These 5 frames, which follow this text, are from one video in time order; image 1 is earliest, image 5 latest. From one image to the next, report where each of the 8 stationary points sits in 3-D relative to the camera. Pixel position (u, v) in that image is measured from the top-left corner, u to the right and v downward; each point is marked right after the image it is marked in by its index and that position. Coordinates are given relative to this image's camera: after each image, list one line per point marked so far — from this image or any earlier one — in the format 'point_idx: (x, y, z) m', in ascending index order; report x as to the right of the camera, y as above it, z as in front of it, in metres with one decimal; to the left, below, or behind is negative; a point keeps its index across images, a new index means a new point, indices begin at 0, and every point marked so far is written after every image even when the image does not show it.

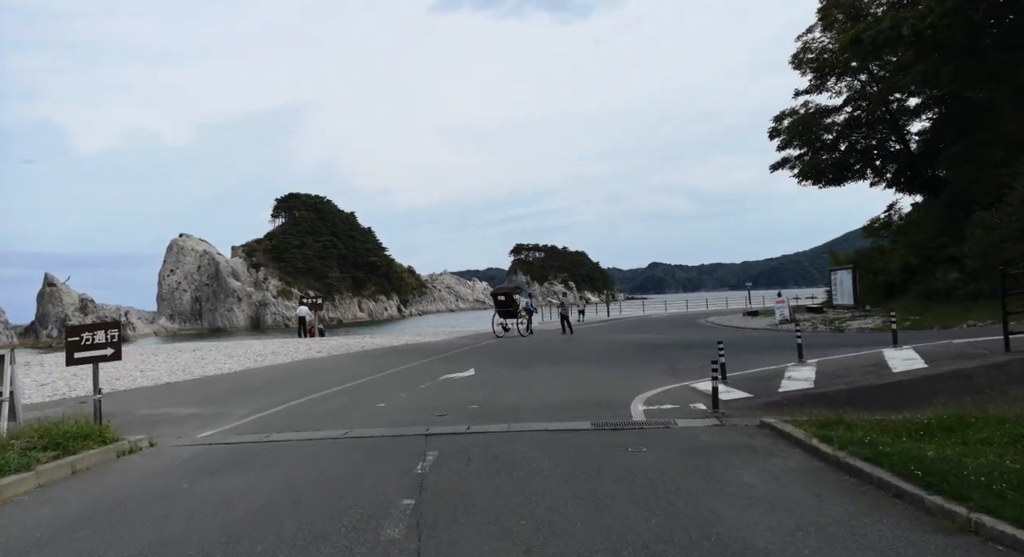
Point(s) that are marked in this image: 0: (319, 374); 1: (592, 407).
0: (-5.4, -2.7, +18.0) m
1: (+1.4, -2.2, +10.9) m
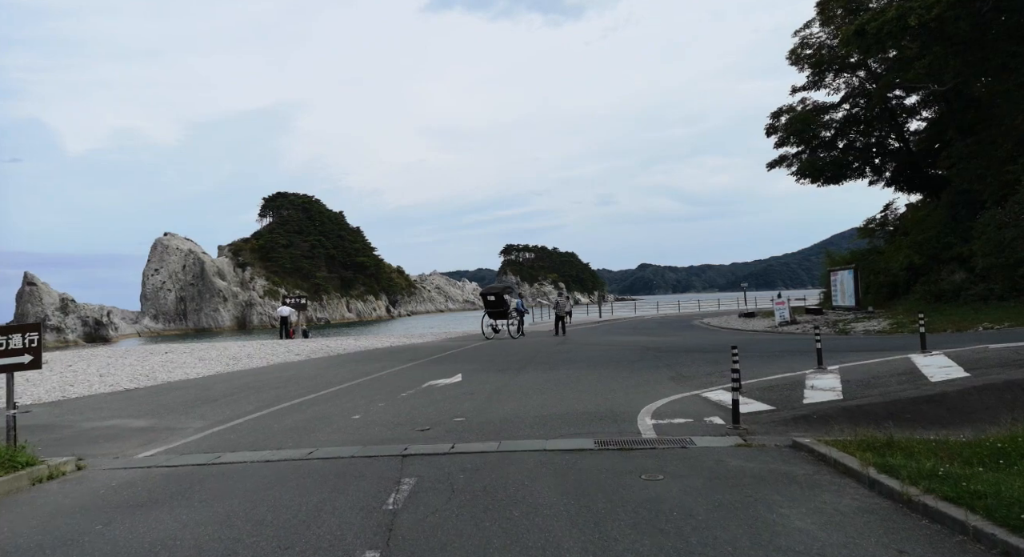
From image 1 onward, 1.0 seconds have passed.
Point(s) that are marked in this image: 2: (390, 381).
0: (-5.6, -2.6, +16.6) m
1: (+1.2, -2.1, +9.6) m
2: (-2.9, -2.4, +15.5) m
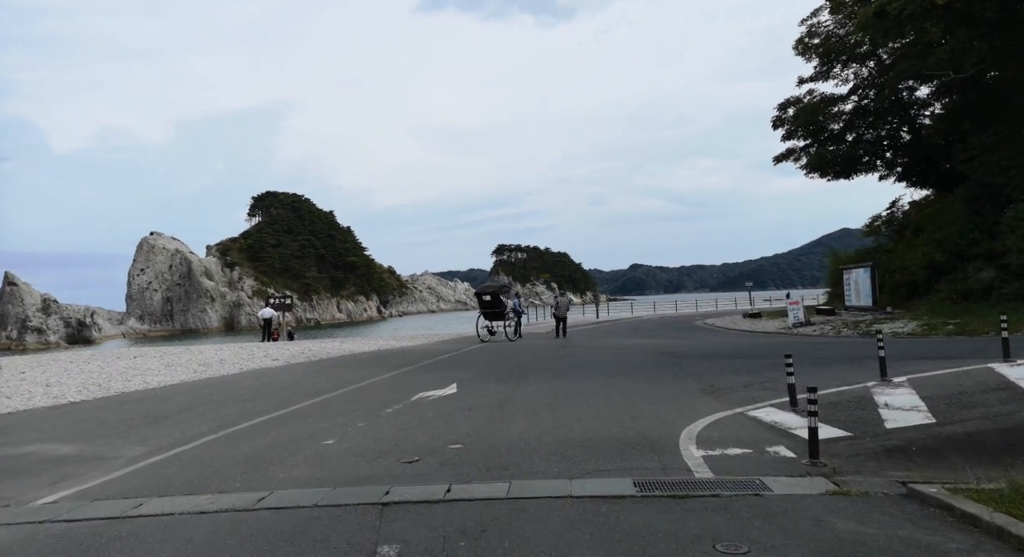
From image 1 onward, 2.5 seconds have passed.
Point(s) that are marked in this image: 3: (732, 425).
0: (-5.6, -2.5, +14.6) m
1: (+1.3, -2.0, +7.7) m
2: (-2.8, -2.4, +13.5) m
3: (+2.9, -1.9, +8.6) m
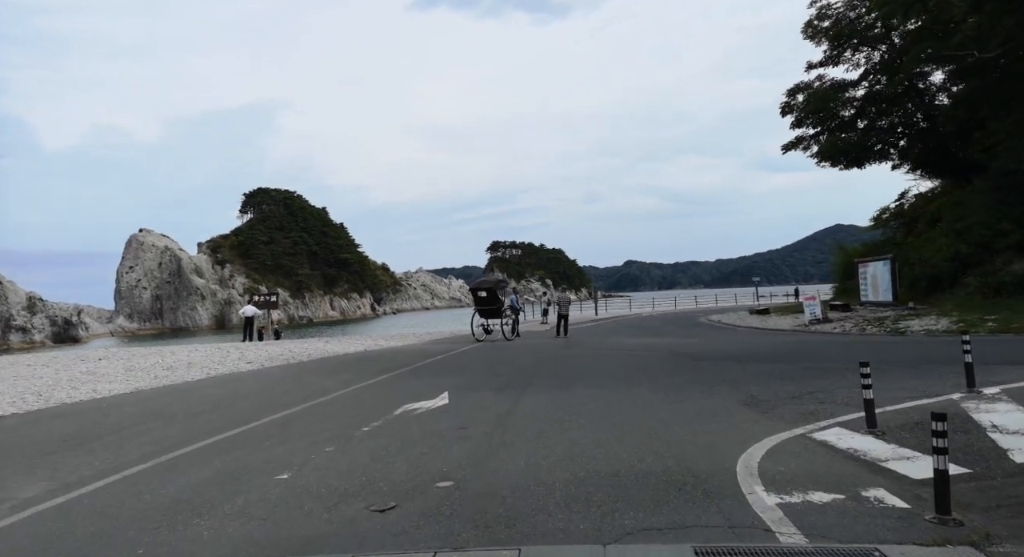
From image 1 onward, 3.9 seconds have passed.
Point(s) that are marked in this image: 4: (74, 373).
0: (-5.6, -2.4, +12.7) m
1: (+1.4, -1.9, +5.8) m
2: (-2.8, -2.2, +11.5) m
3: (+2.9, -1.8, +6.7) m
4: (-12.5, -2.7, +18.5) m
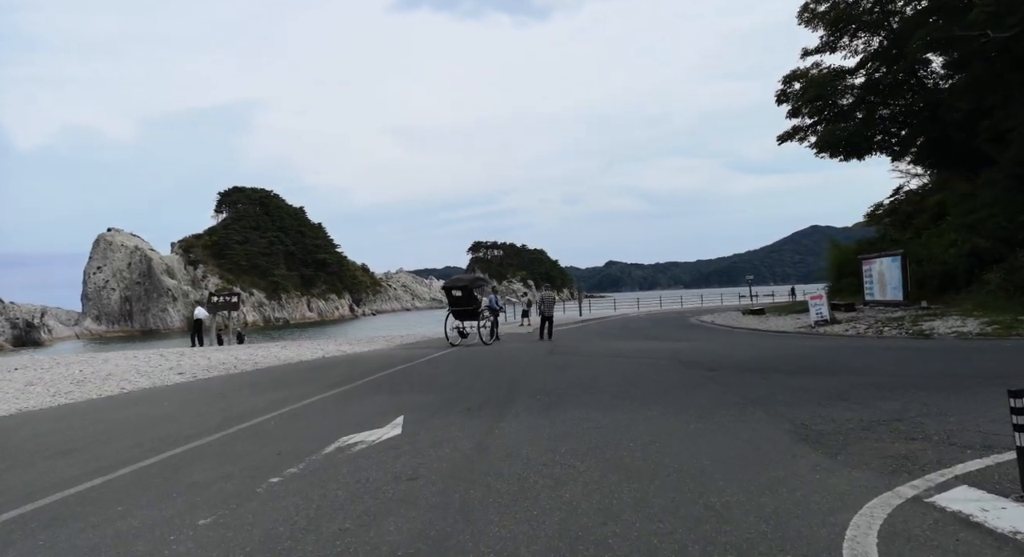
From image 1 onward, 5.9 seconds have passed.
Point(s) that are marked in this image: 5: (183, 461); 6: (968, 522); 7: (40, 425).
0: (-6.0, -2.3, +9.9) m
1: (+1.2, -1.8, +3.2) m
2: (-3.2, -2.1, +8.8) m
3: (+2.7, -1.7, +4.2) m
4: (-13.1, -2.6, +15.5) m
5: (-3.8, -2.1, +7.7) m
6: (+3.1, -1.6, +4.4) m
7: (-7.6, -2.4, +10.5) m
